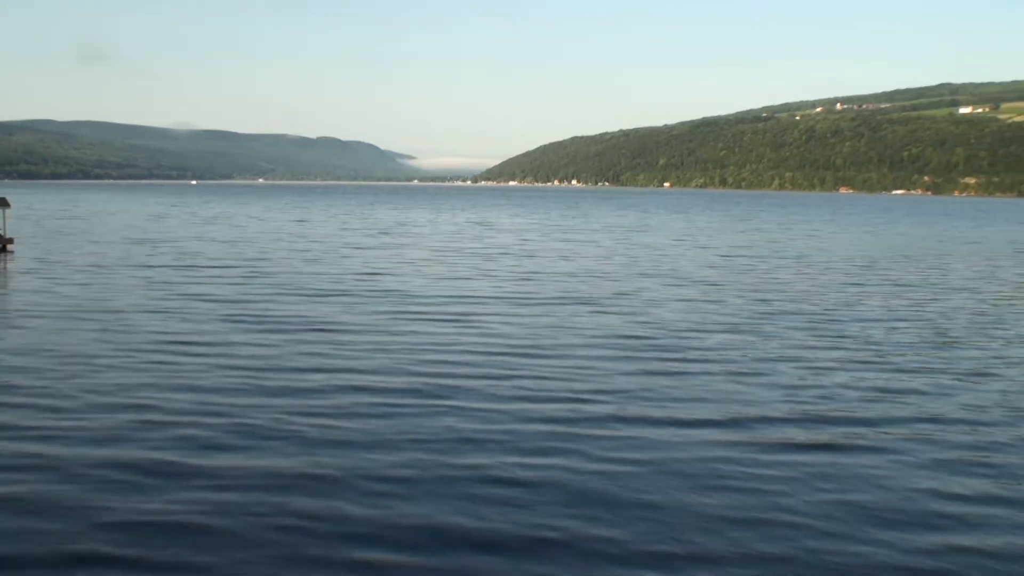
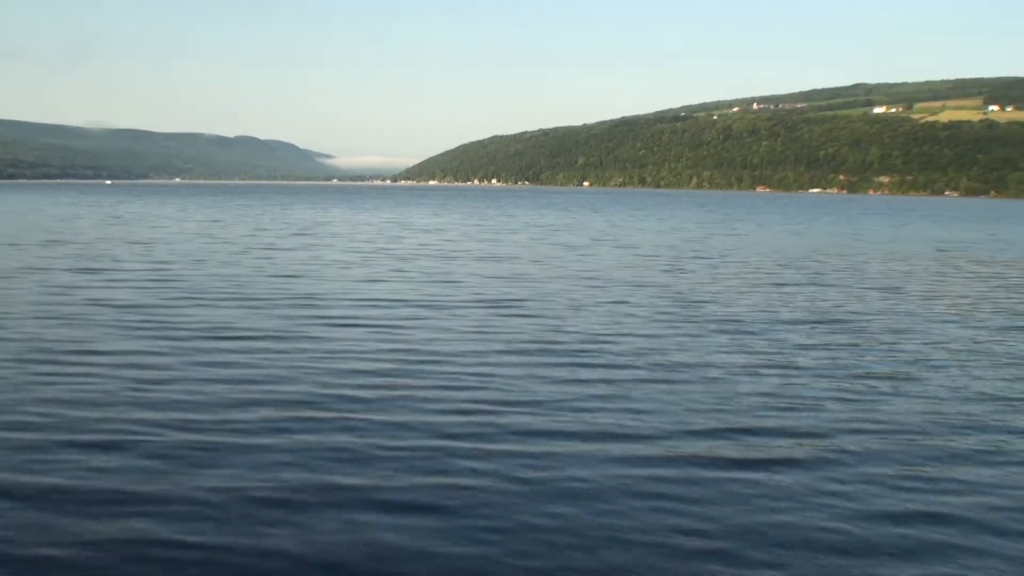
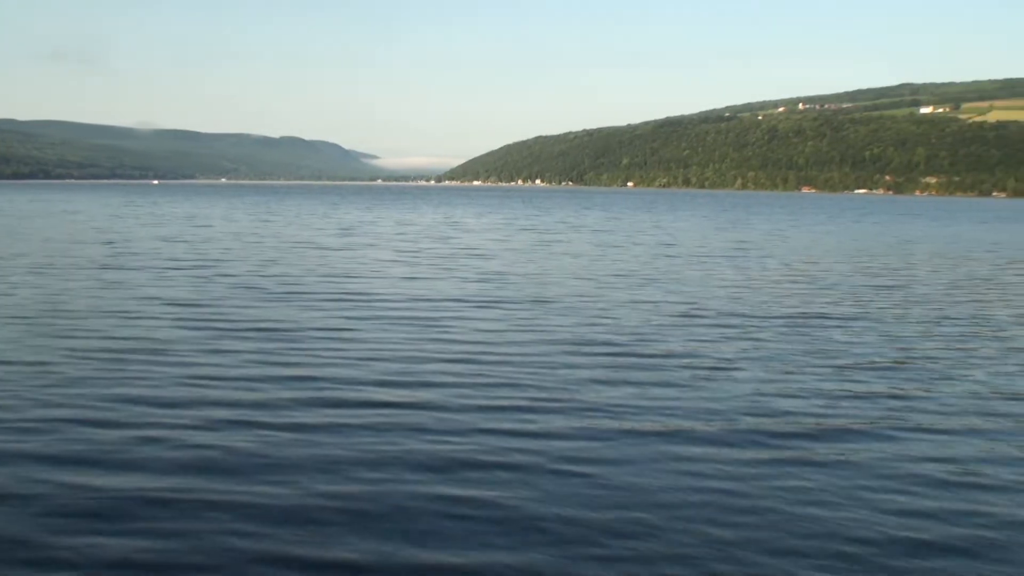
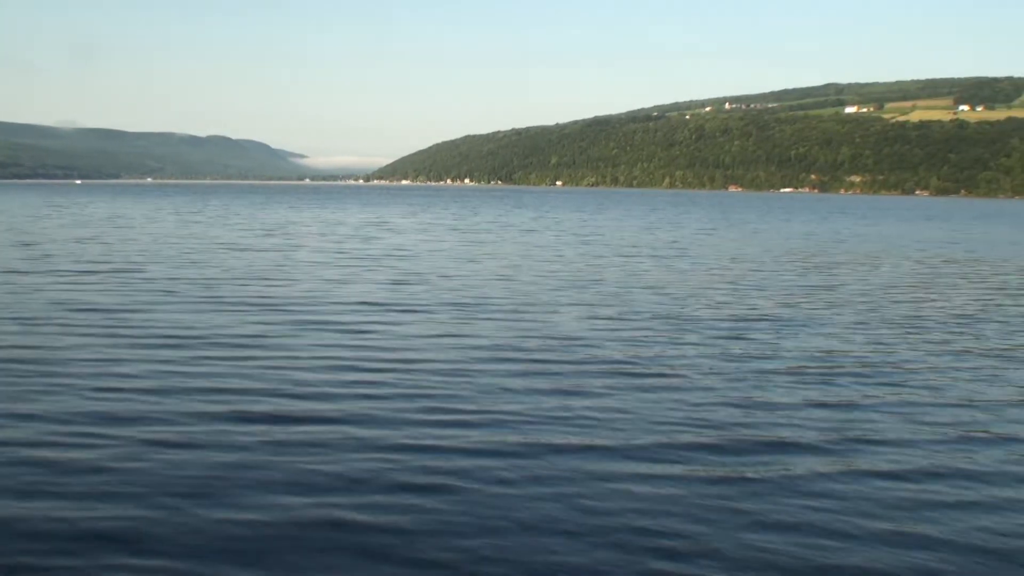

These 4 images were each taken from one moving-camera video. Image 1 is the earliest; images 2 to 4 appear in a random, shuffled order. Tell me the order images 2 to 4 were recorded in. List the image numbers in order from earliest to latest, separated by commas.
3, 2, 4
